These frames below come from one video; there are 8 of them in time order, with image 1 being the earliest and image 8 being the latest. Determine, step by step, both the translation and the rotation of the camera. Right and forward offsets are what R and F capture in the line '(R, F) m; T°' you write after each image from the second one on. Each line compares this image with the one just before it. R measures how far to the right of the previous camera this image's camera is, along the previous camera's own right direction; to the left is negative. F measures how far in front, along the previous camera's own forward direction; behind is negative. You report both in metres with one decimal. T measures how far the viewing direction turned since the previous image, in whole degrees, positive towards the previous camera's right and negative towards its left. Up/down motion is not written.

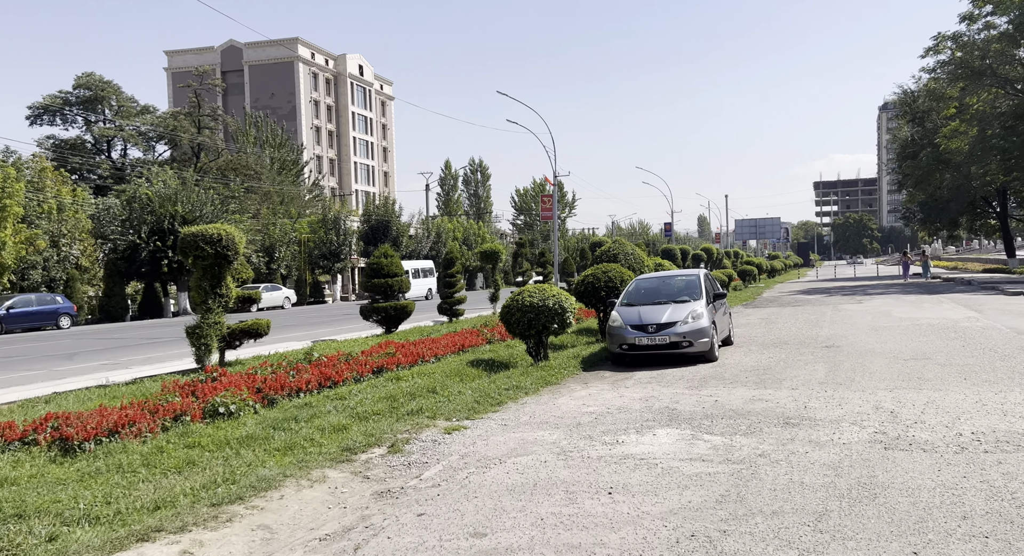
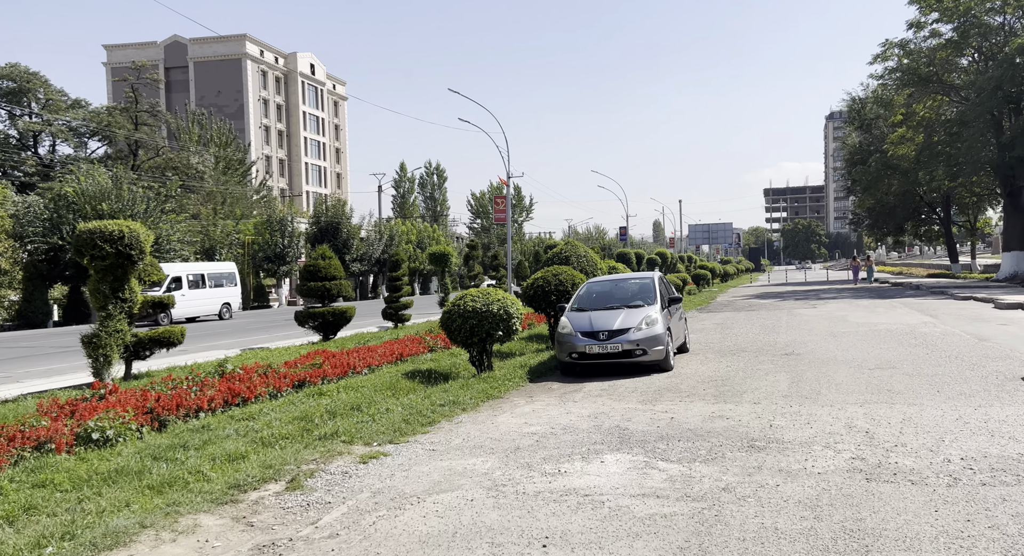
(+0.2, +1.2) m; +3°
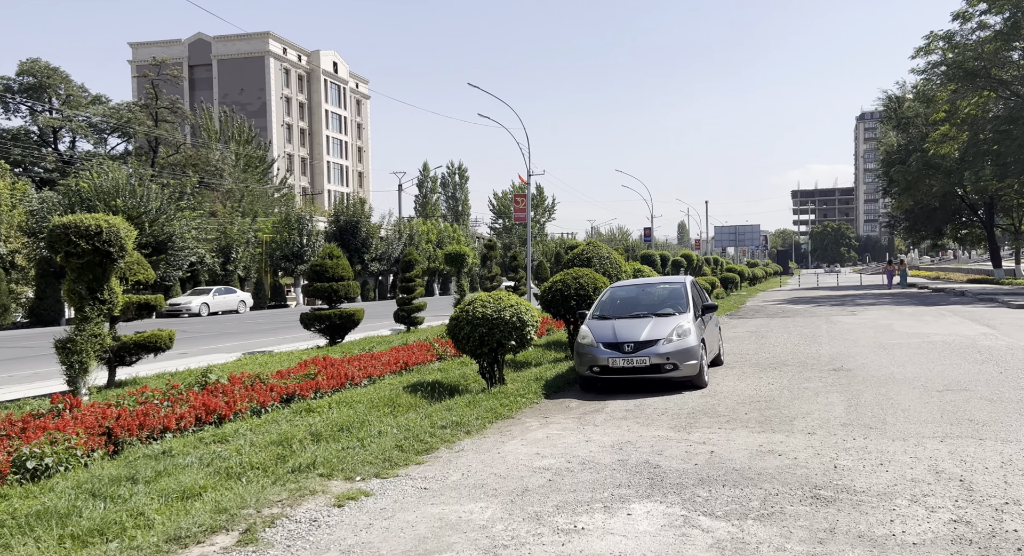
(+0.1, +1.3) m; -1°
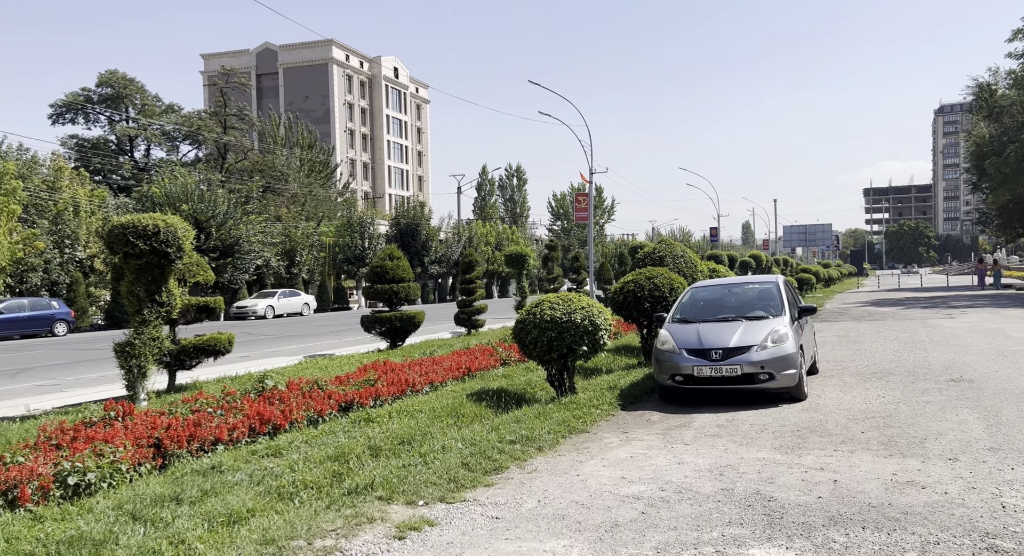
(-0.1, +0.8) m; -4°
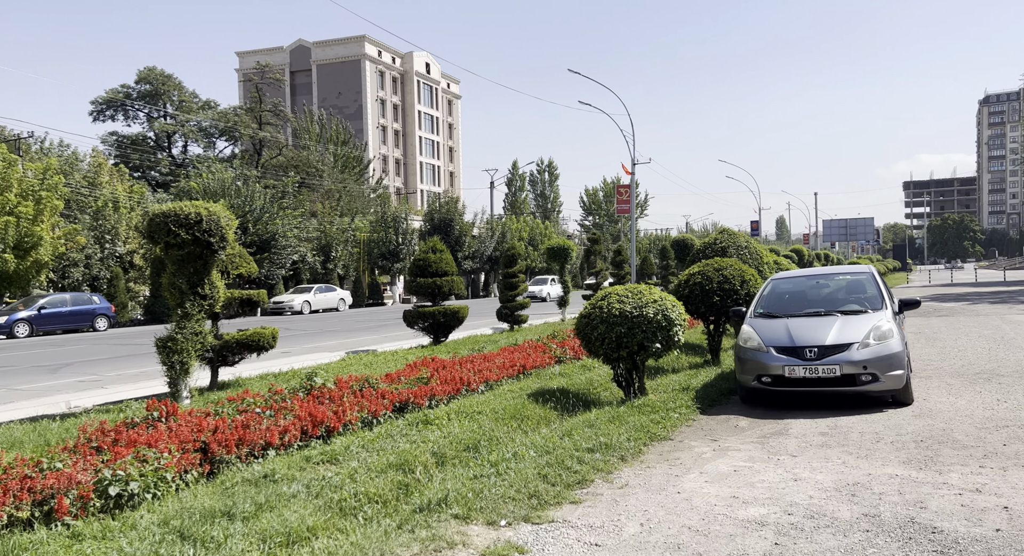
(-0.4, +0.8) m; -2°
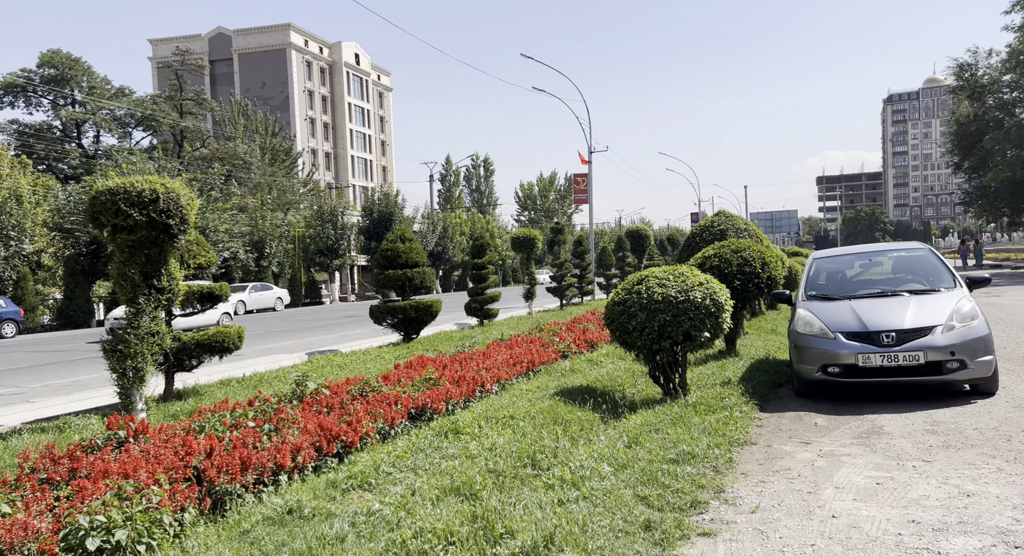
(-0.9, +1.4) m; +4°
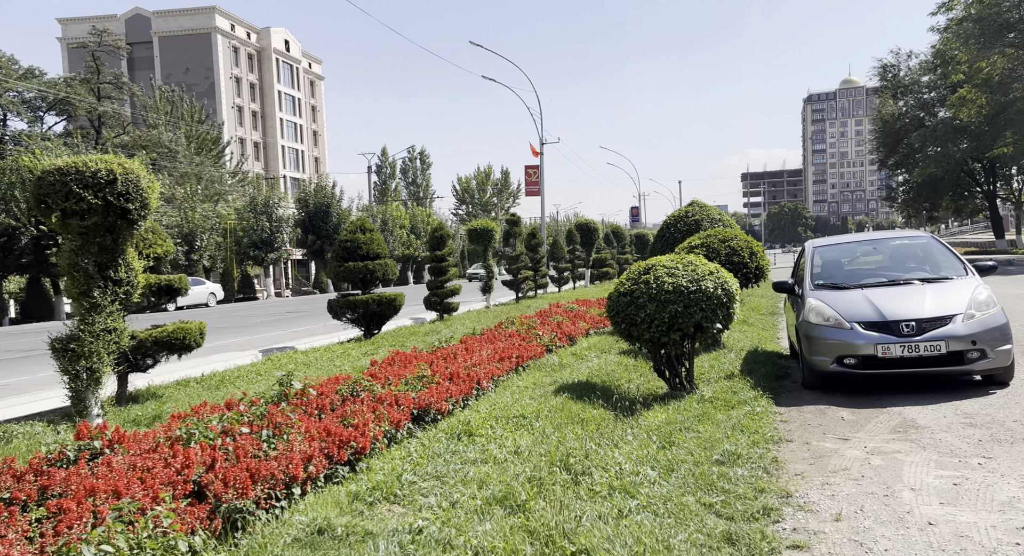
(-0.6, +0.6) m; +4°
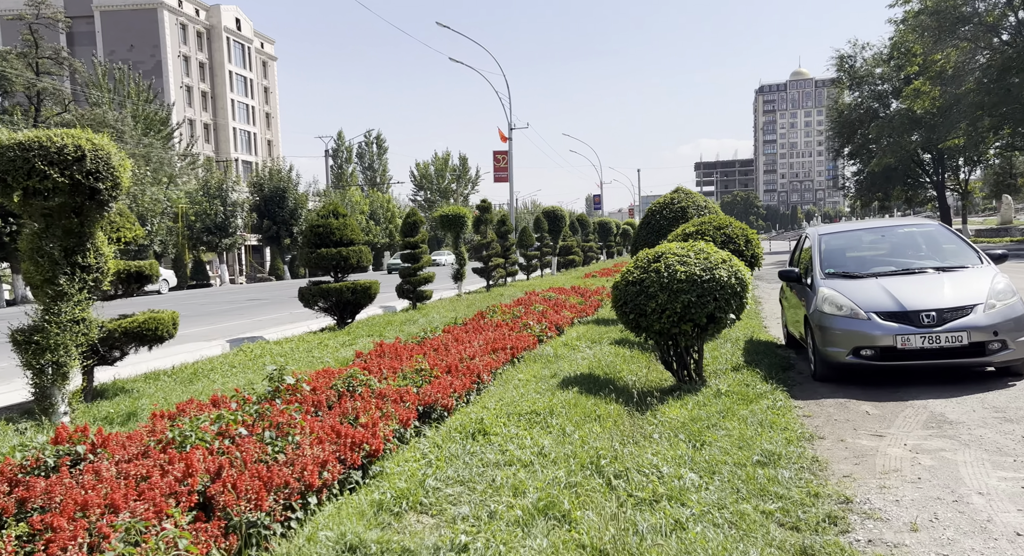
(-0.4, +0.4) m; +3°
